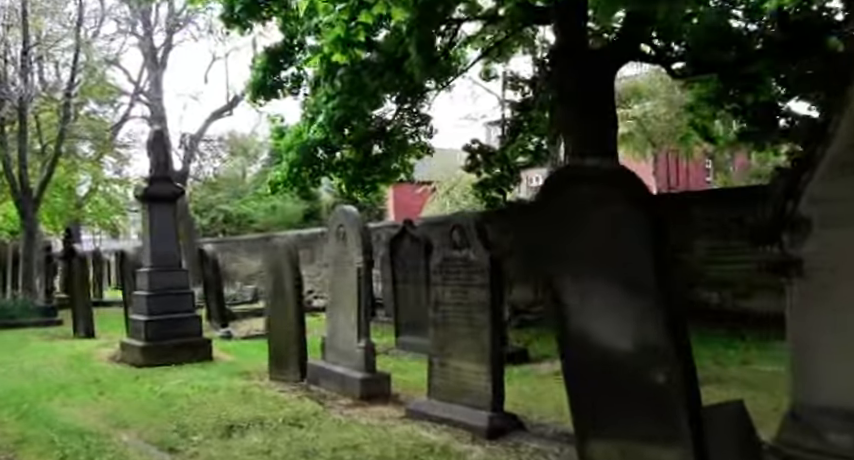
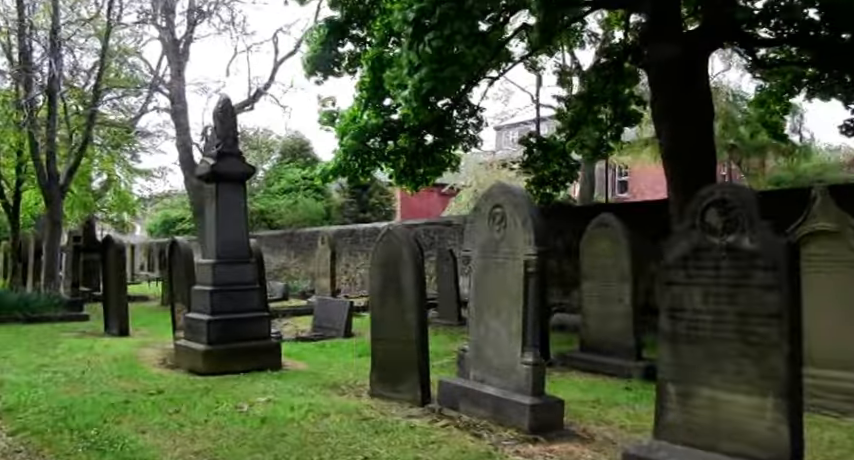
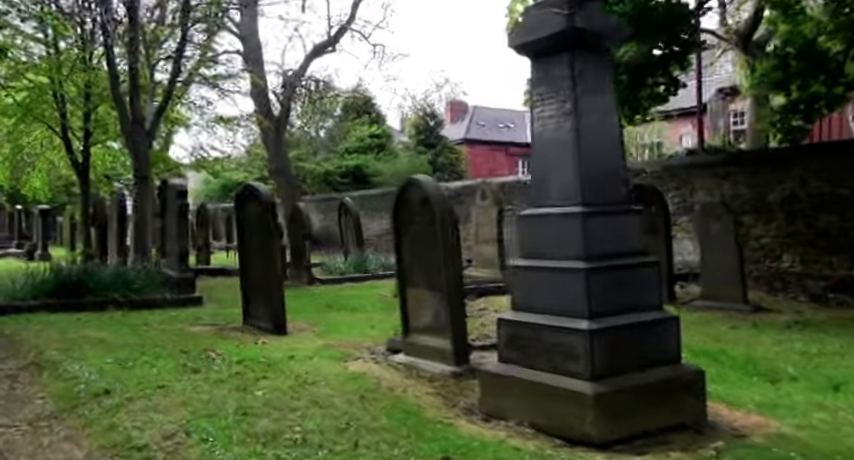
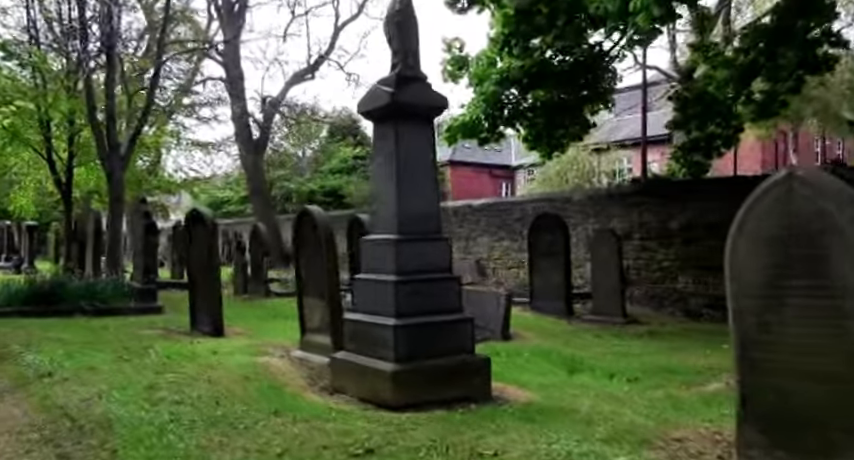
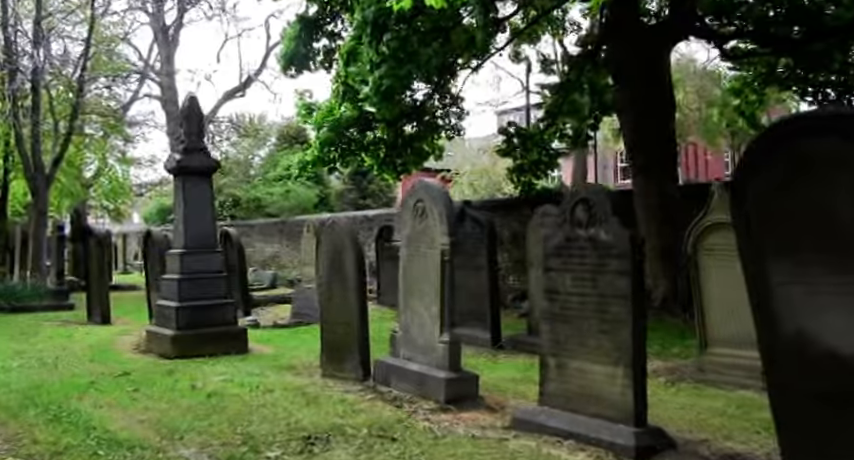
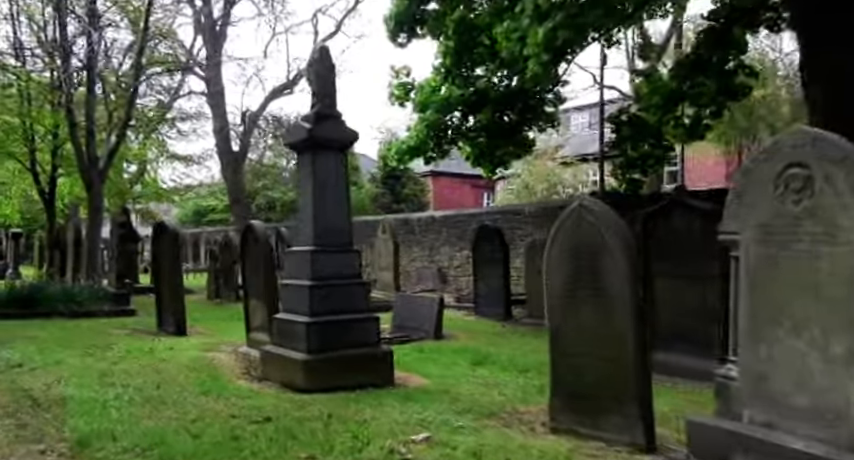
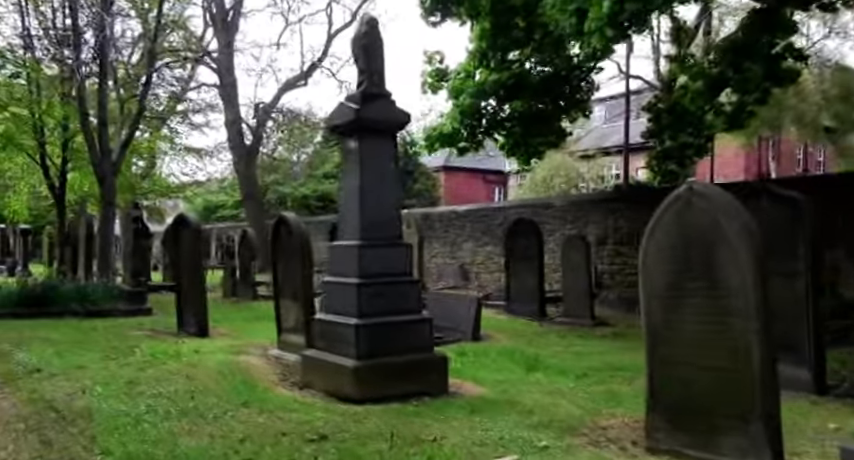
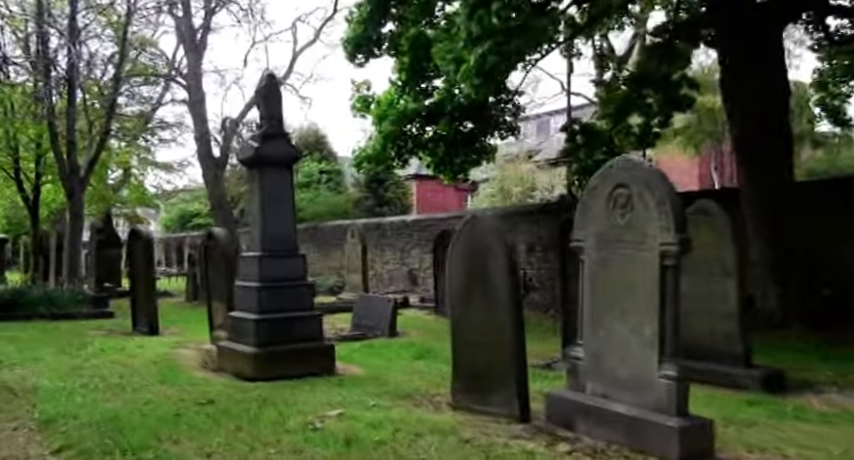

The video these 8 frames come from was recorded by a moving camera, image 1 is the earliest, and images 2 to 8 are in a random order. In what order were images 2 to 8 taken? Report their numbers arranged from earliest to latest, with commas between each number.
5, 2, 8, 6, 7, 4, 3
